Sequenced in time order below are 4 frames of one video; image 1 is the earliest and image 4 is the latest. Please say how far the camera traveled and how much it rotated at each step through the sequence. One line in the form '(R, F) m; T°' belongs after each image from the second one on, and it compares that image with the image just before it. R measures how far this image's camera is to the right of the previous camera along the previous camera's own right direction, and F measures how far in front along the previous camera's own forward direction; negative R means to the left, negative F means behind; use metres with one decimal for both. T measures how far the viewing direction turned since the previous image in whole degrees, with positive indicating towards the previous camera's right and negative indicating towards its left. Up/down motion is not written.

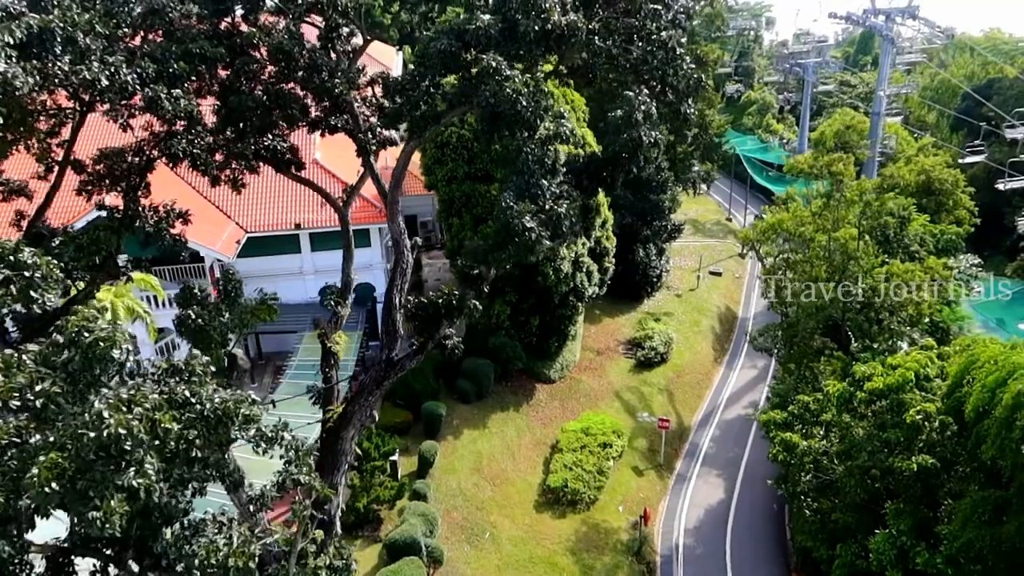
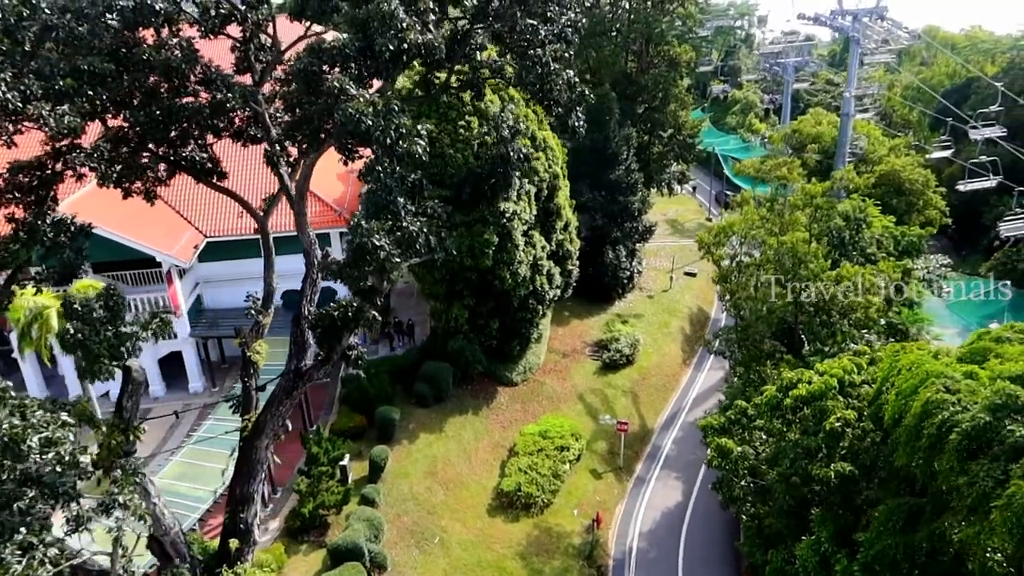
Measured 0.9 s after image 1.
(+1.6, -0.1) m; 0°
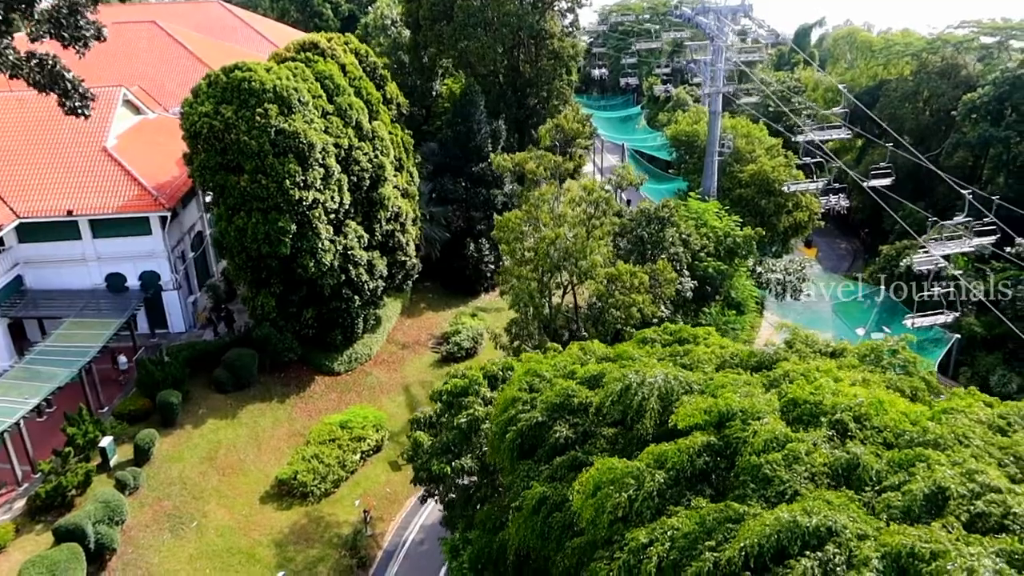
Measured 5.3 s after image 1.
(+7.2, +0.2) m; -1°
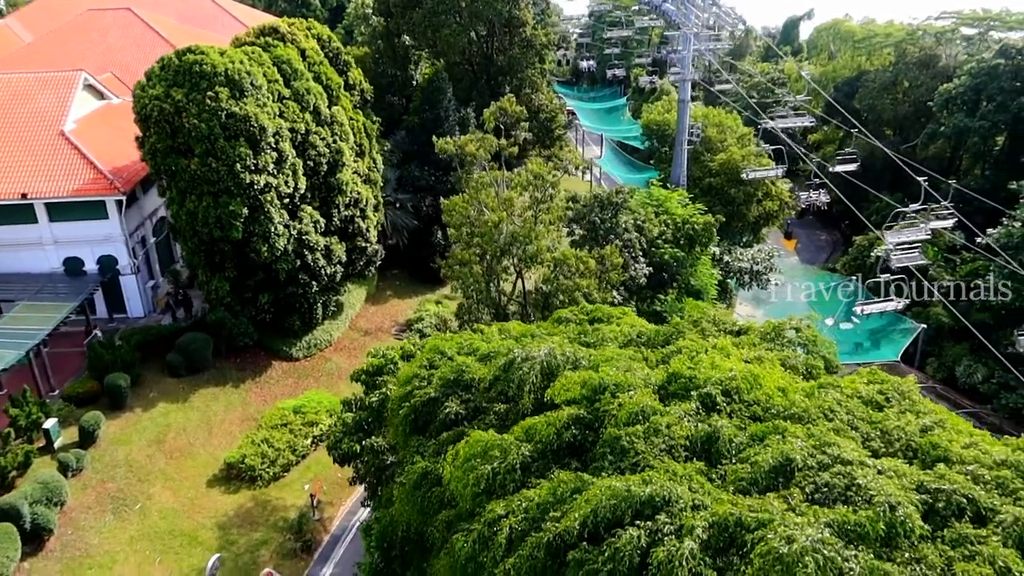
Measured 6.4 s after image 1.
(+1.7, +0.1) m; 0°
